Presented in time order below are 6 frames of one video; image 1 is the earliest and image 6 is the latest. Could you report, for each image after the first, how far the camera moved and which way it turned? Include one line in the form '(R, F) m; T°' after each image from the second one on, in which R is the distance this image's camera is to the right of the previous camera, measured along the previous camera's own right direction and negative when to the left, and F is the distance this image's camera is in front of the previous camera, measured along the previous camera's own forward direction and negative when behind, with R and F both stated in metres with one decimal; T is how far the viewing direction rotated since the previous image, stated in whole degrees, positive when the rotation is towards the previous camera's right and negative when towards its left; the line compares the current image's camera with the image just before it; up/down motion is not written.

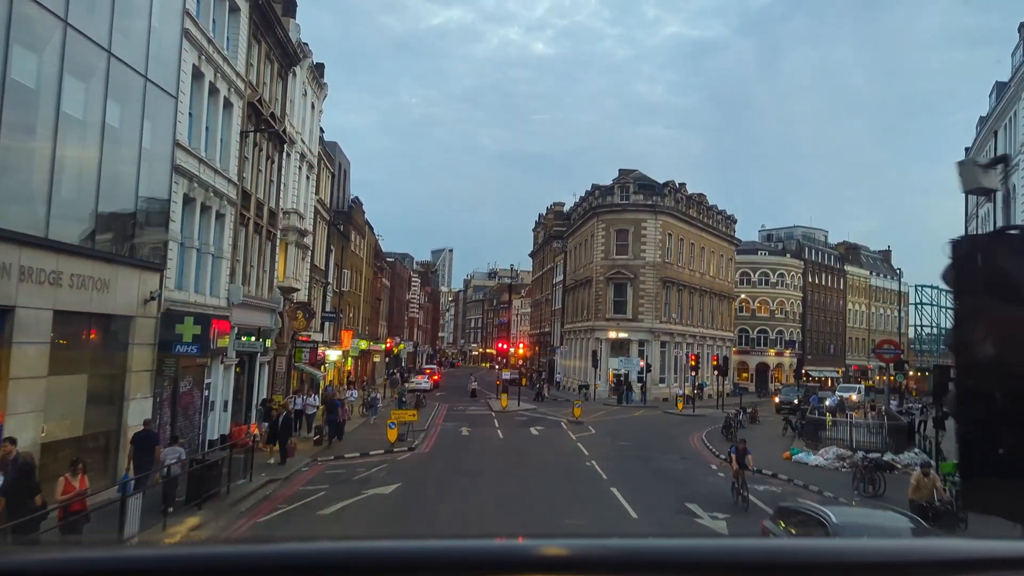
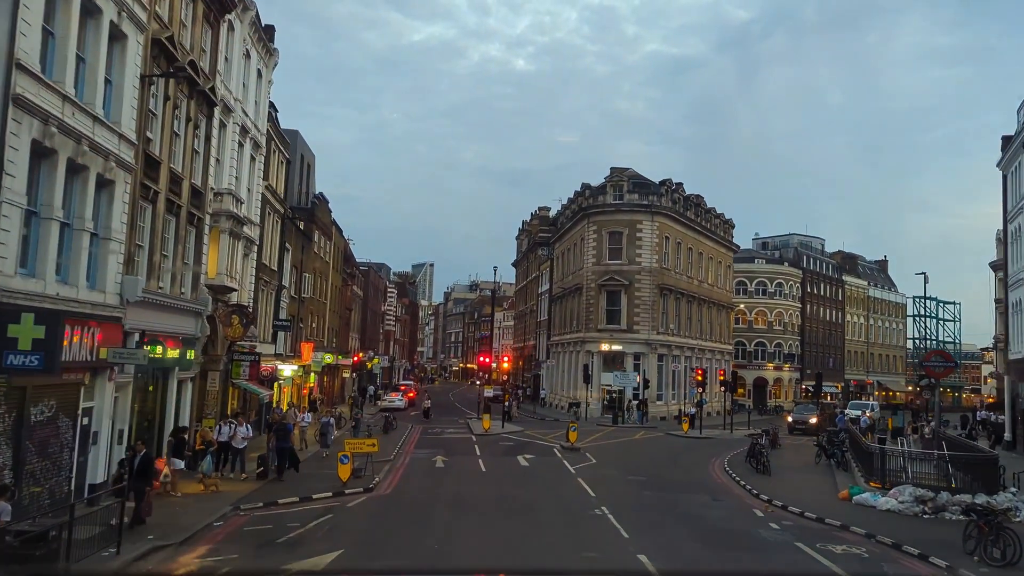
(-0.1, +5.2) m; +1°
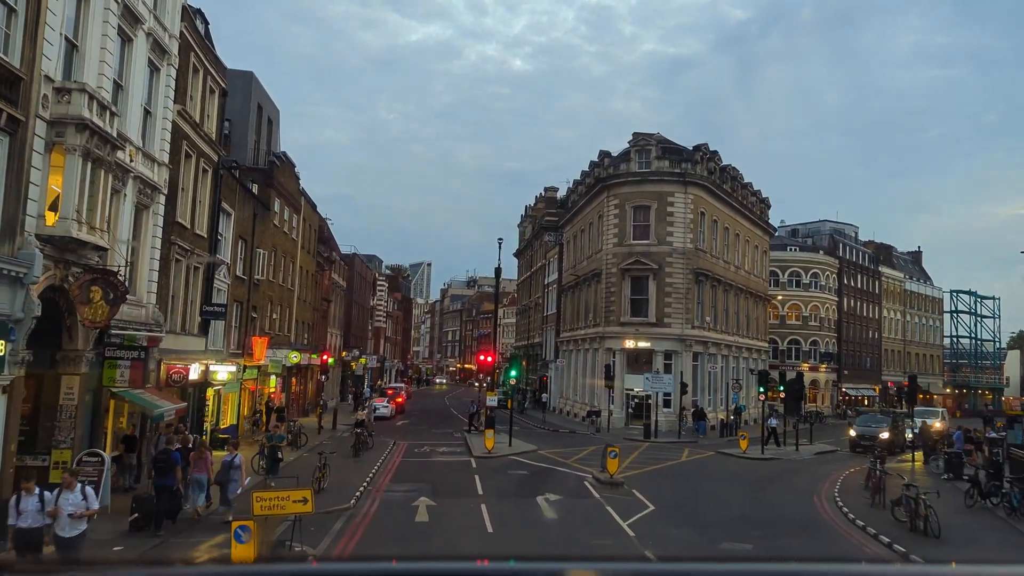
(-0.5, +8.6) m; 0°
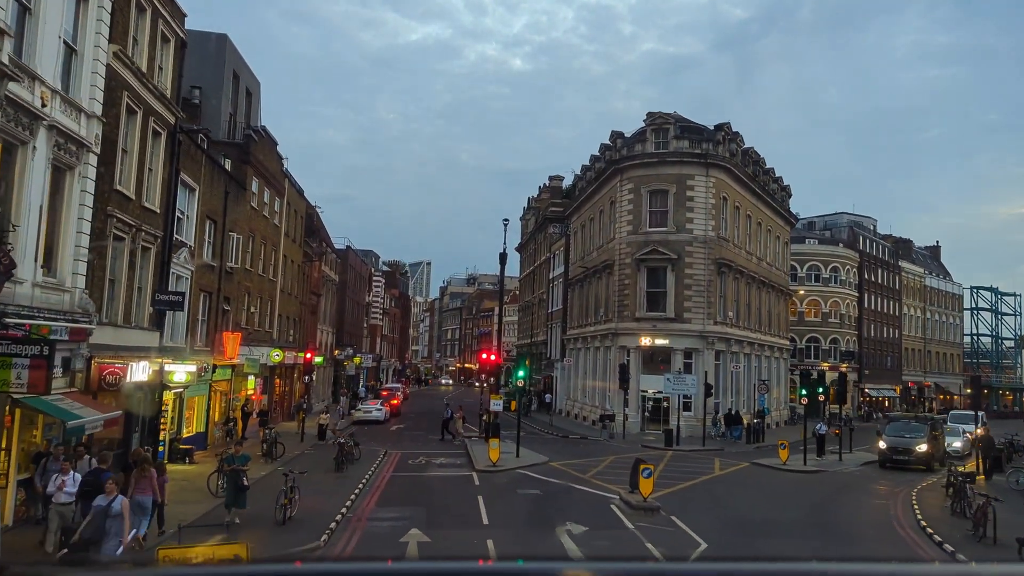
(-0.3, +3.8) m; 0°
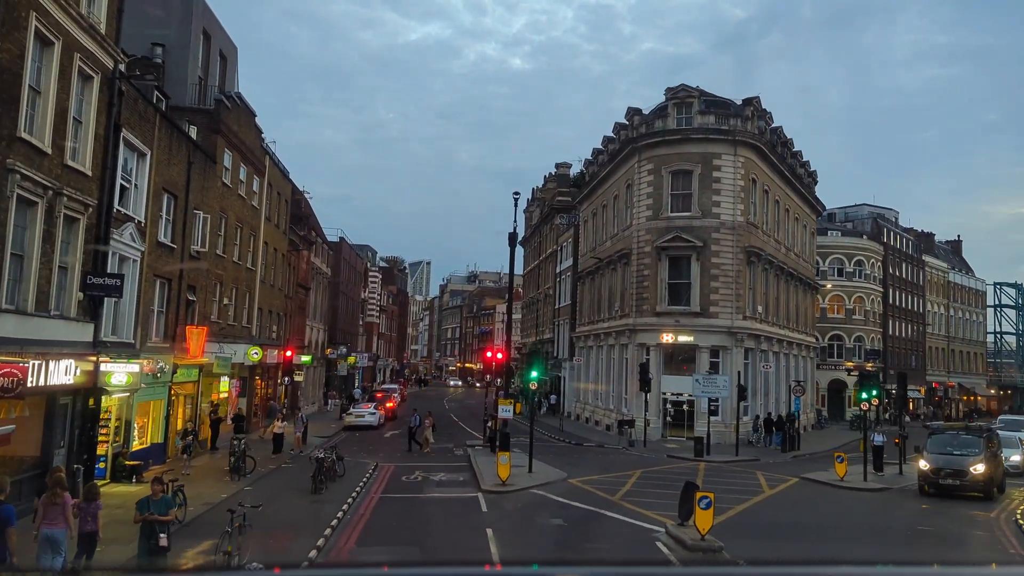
(-0.3, +3.9) m; 0°
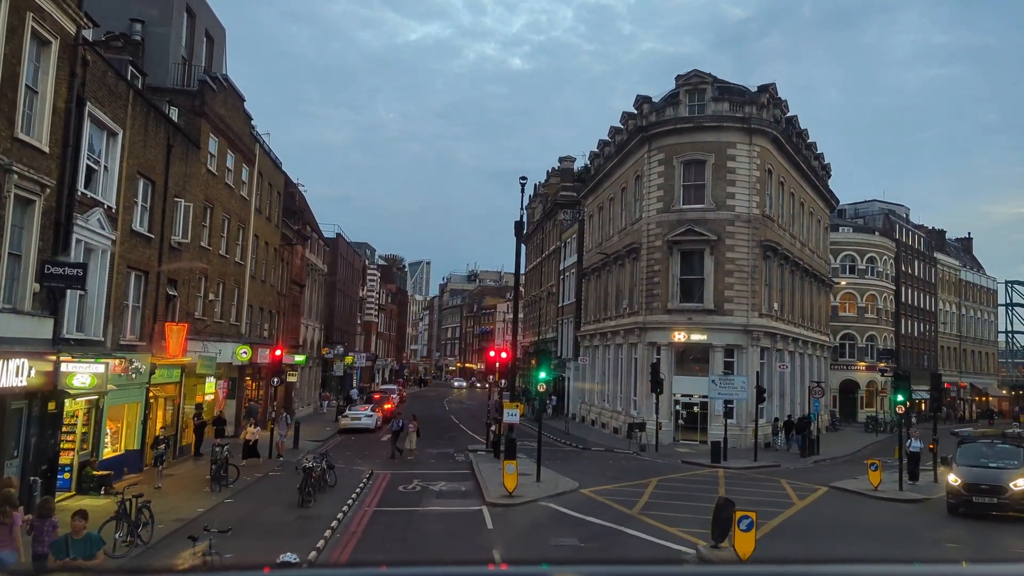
(-0.2, +1.8) m; 0°
